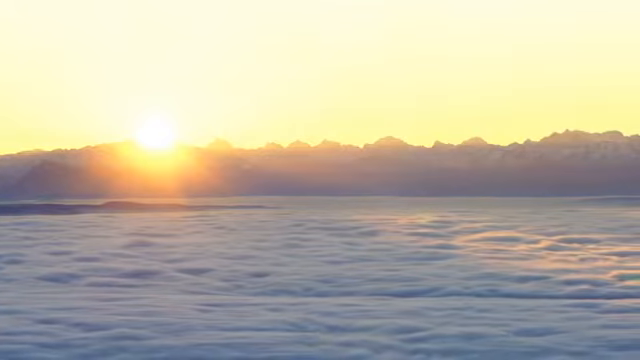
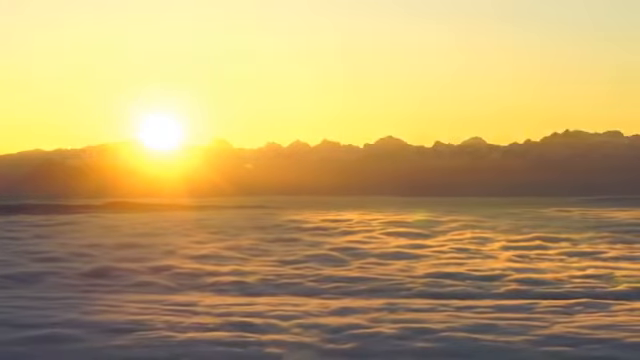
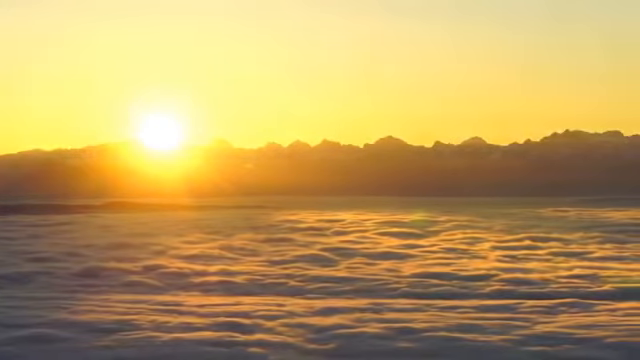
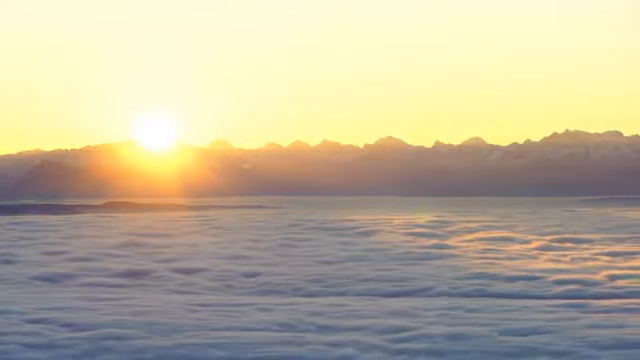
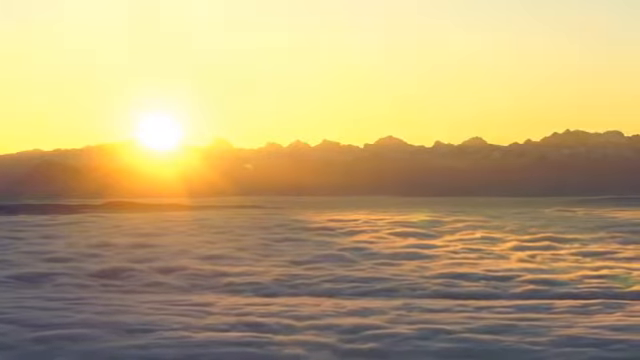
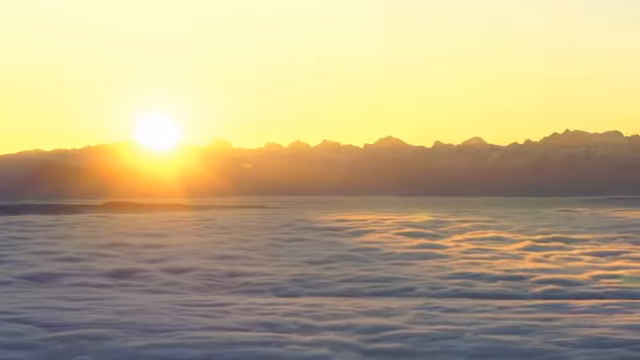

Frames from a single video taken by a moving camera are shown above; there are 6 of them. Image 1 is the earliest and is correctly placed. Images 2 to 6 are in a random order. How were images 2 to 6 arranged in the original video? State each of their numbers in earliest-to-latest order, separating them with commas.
4, 6, 5, 2, 3
